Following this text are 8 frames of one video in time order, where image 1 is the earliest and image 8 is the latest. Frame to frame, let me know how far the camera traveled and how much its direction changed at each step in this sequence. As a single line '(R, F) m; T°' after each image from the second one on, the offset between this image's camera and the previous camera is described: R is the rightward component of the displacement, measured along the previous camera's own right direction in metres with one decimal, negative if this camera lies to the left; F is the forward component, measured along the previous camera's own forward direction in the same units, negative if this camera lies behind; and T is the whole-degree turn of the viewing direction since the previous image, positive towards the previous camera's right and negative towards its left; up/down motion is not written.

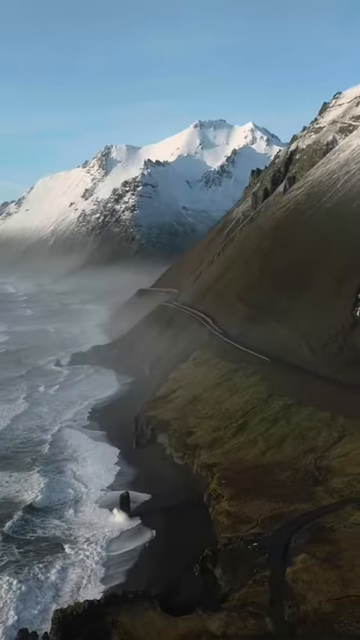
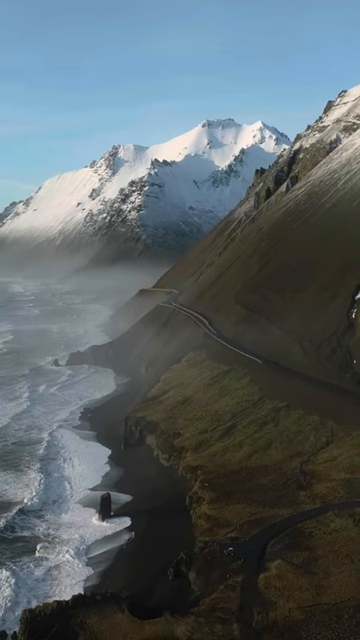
(+3.6, -0.1) m; -3°
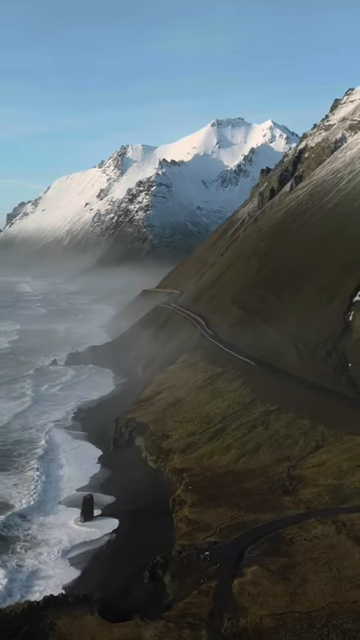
(+3.6, 0.0) m; -3°
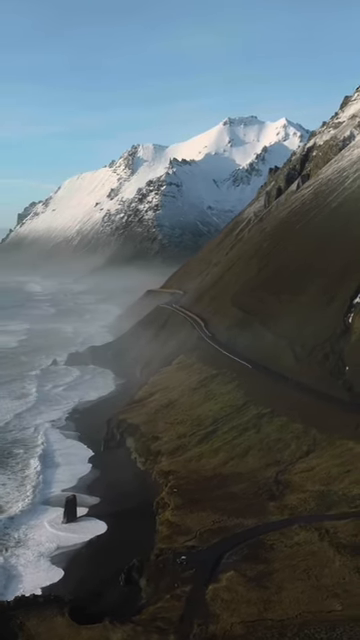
(+3.9, +0.3) m; -3°
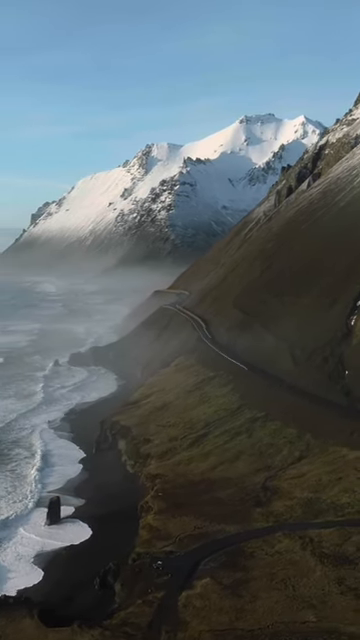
(+4.4, +0.6) m; -4°
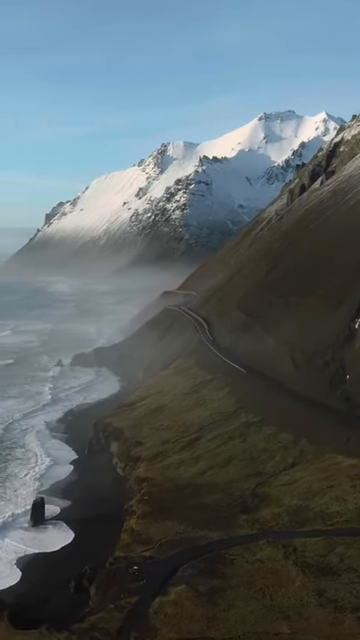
(+4.4, +0.9) m; -4°
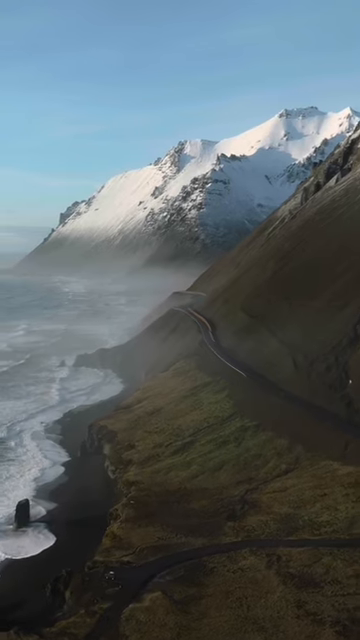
(+4.5, +1.3) m; -4°
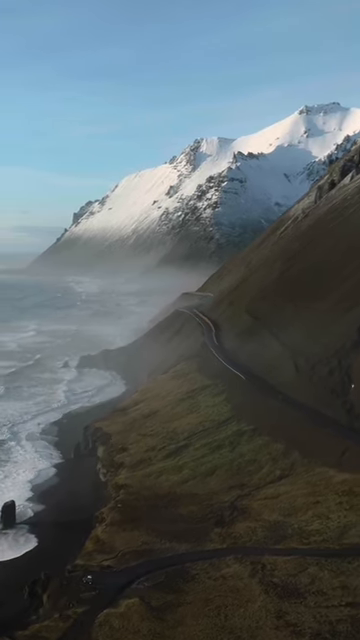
(+4.0, +1.4) m; -4°
